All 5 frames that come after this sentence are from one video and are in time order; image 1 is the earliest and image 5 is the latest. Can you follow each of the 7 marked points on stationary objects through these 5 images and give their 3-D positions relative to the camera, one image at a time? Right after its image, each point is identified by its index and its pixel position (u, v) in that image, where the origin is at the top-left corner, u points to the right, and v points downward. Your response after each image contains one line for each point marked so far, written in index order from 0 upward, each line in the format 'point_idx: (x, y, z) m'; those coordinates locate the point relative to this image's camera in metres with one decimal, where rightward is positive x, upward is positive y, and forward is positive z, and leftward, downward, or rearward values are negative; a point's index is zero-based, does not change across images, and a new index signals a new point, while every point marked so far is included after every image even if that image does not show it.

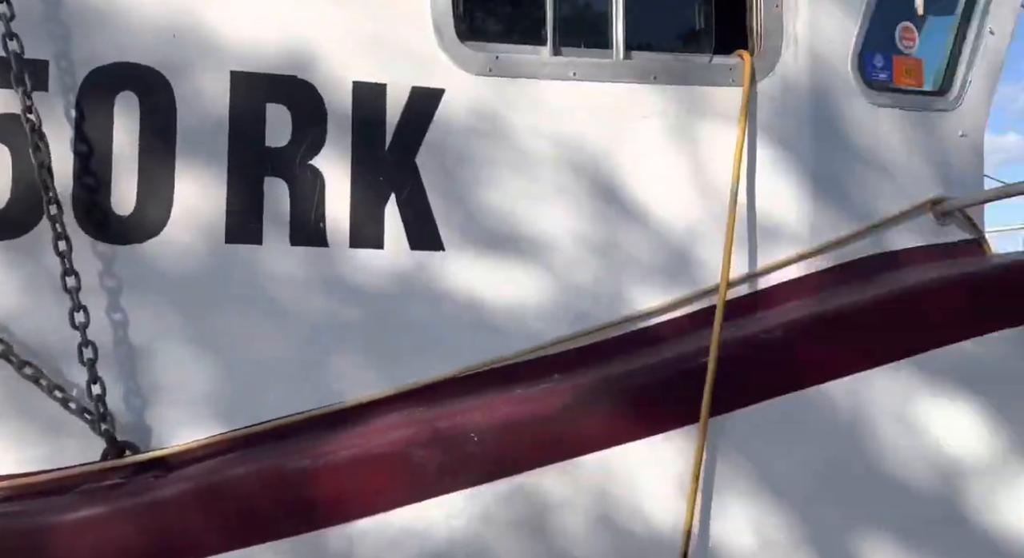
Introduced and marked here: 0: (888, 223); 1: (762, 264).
0: (+0.8, +0.1, +1.6) m
1: (+0.5, 0.0, +1.5) m
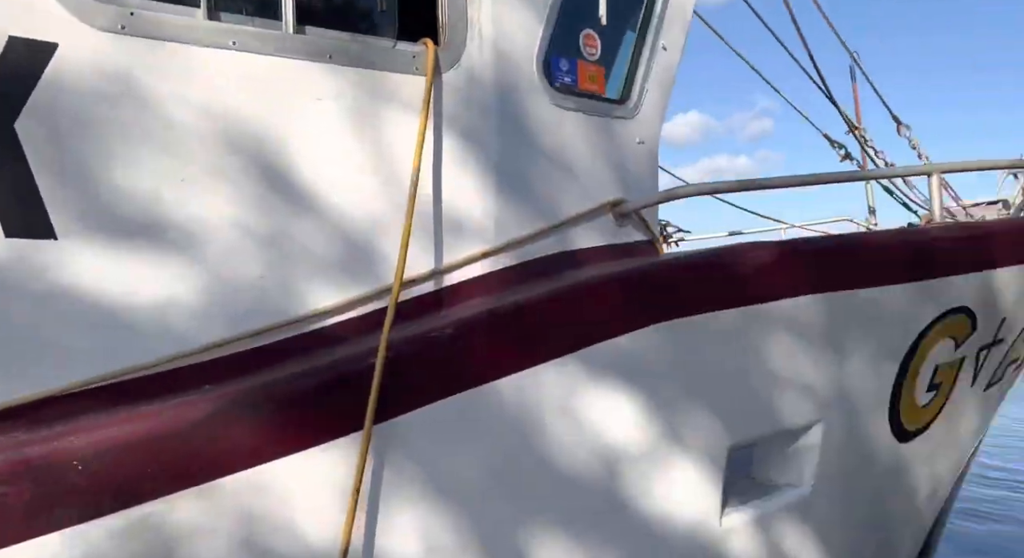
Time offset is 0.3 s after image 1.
0: (+0.1, +0.1, +1.6) m
1: (-0.1, 0.0, +1.4) m
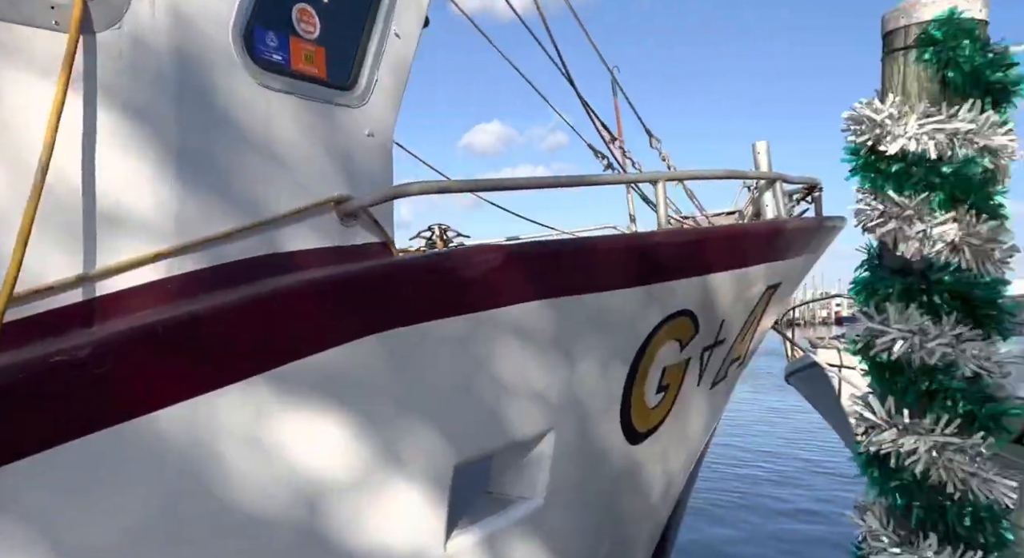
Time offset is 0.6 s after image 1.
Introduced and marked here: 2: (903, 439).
0: (-0.4, +0.1, +1.4) m
1: (-0.6, 0.0, +1.2) m
2: (+1.0, -0.4, +2.0) m
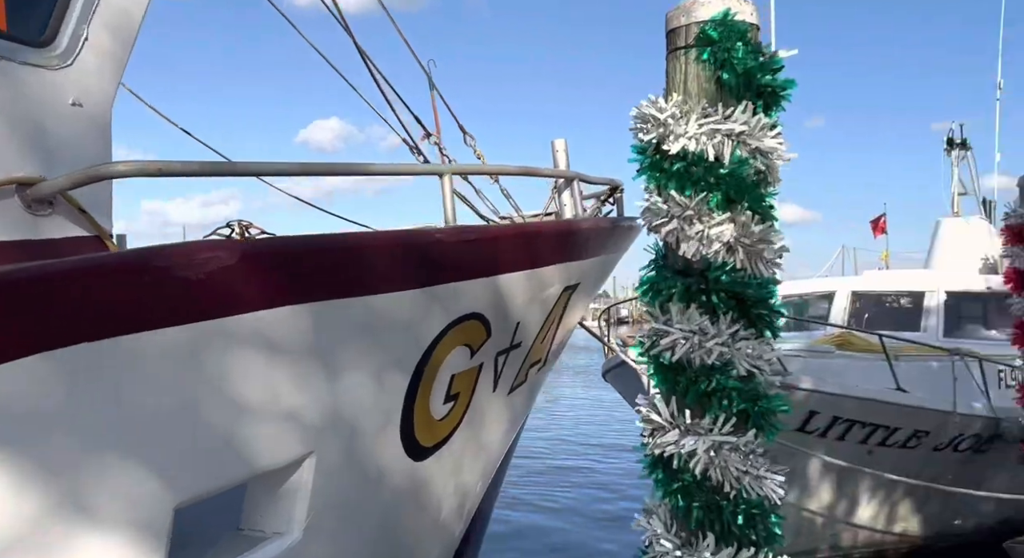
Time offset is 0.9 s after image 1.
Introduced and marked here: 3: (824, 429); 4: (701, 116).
0: (-0.9, +0.1, +1.1) m
1: (-1.0, 0.0, +0.9) m
2: (+0.4, -0.4, +1.9) m
3: (+2.2, -1.0, +5.4) m
4: (+0.5, +0.4, +2.0) m
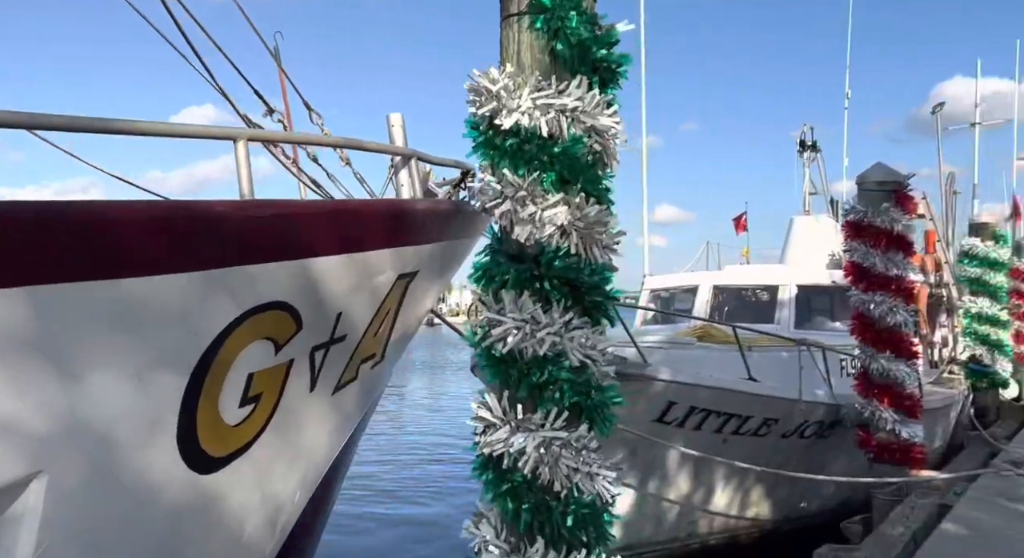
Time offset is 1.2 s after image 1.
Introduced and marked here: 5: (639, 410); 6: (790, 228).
0: (-1.1, +0.1, +0.8) m
1: (-1.2, +0.1, +0.5) m
2: (0.0, -0.4, +1.8) m
3: (+1.2, -1.0, +5.5) m
4: (+0.1, +0.4, +1.8) m
5: (+0.9, -0.9, +5.3) m
6: (+3.4, +0.6, +9.5) m
